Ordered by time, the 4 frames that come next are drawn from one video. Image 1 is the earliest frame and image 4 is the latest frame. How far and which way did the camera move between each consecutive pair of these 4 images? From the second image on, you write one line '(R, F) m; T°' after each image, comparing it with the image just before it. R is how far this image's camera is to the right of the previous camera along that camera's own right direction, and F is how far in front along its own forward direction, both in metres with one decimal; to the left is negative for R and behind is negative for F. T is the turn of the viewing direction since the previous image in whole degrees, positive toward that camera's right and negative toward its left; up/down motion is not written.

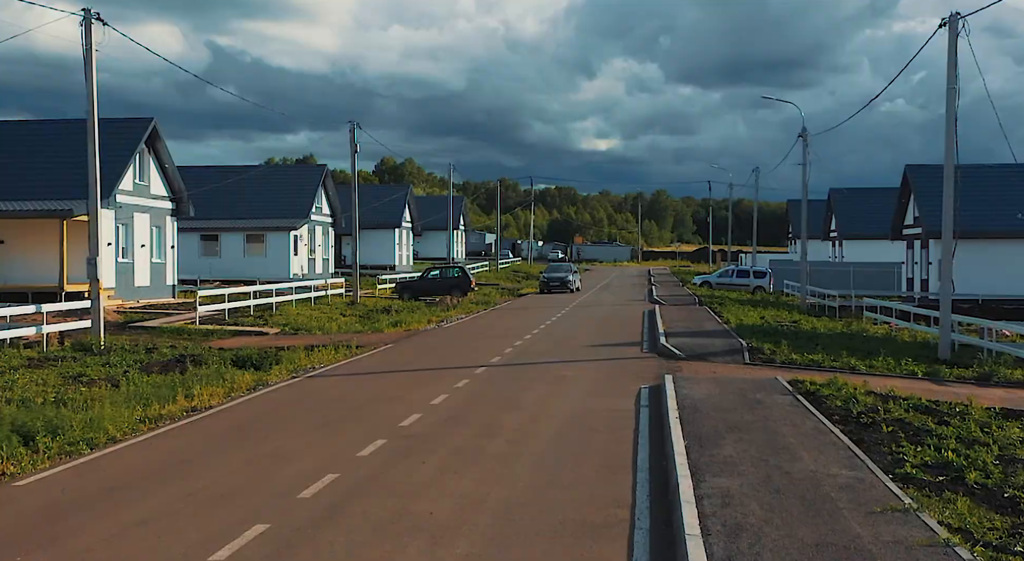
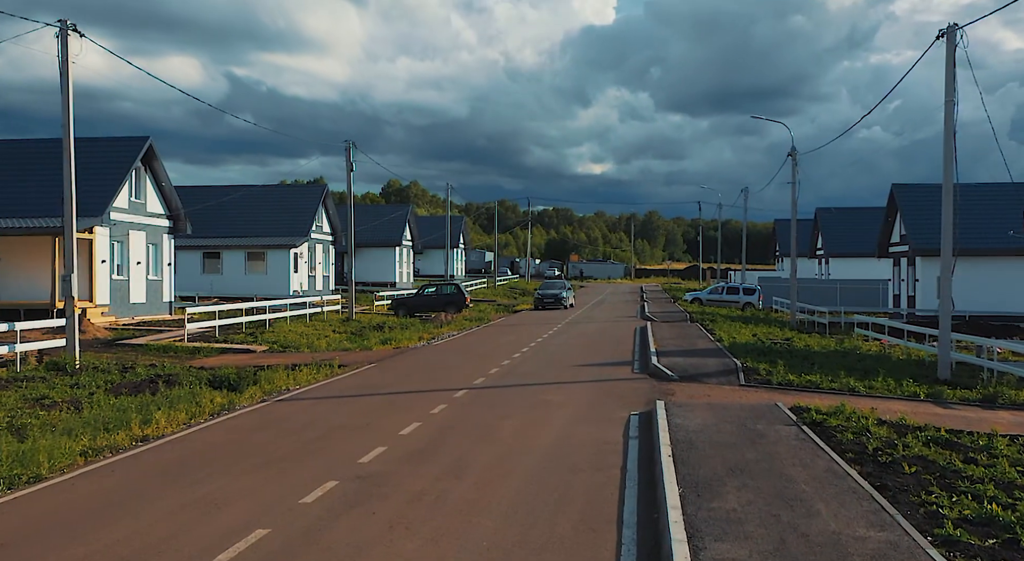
(+0.1, +0.7) m; +1°
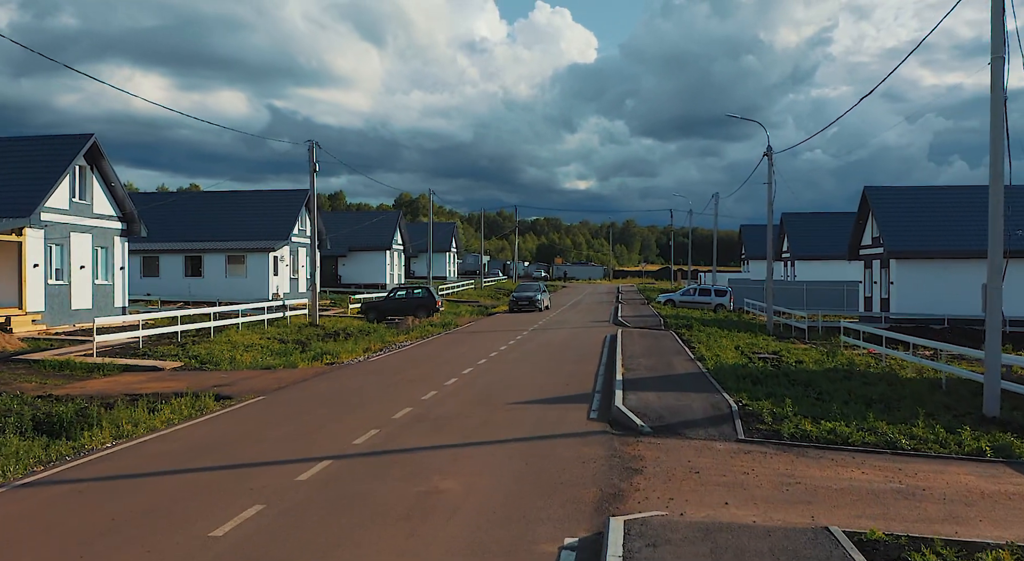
(+0.8, +3.9) m; +2°
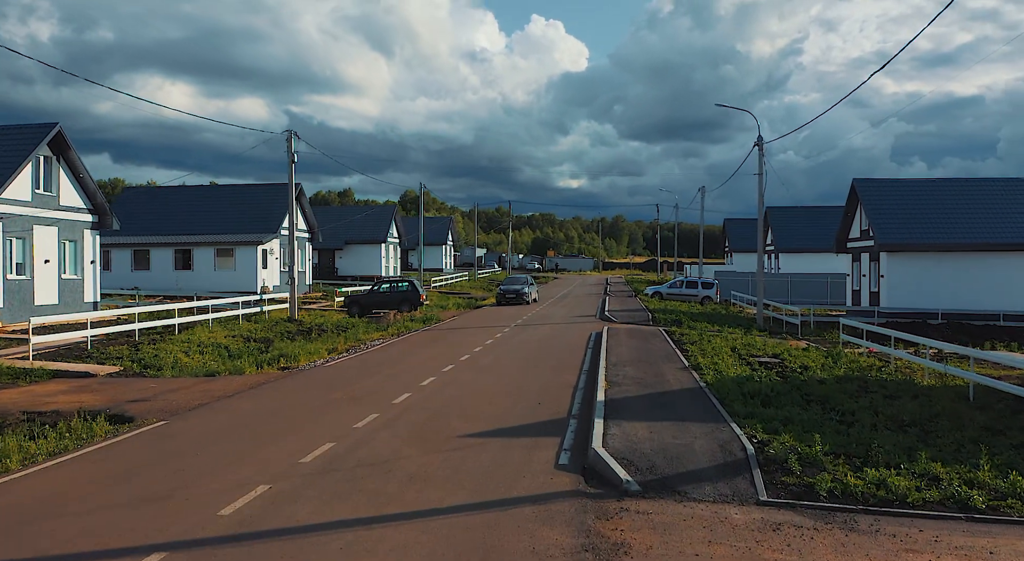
(+0.4, +2.5) m; +1°
